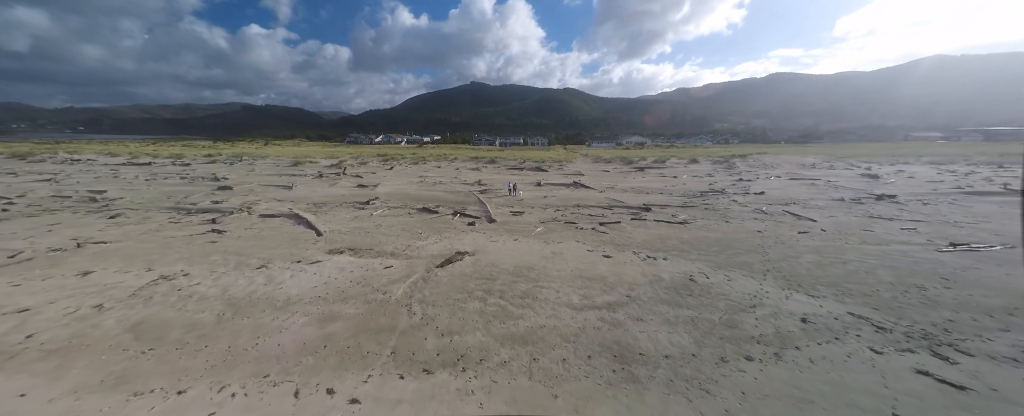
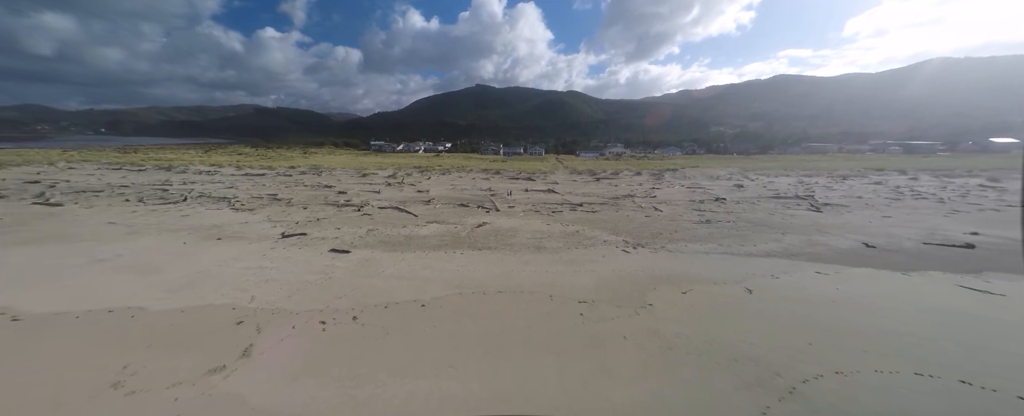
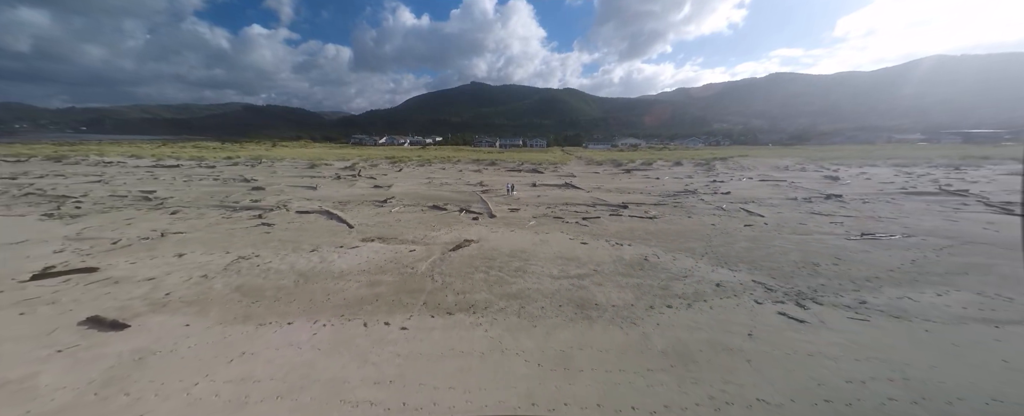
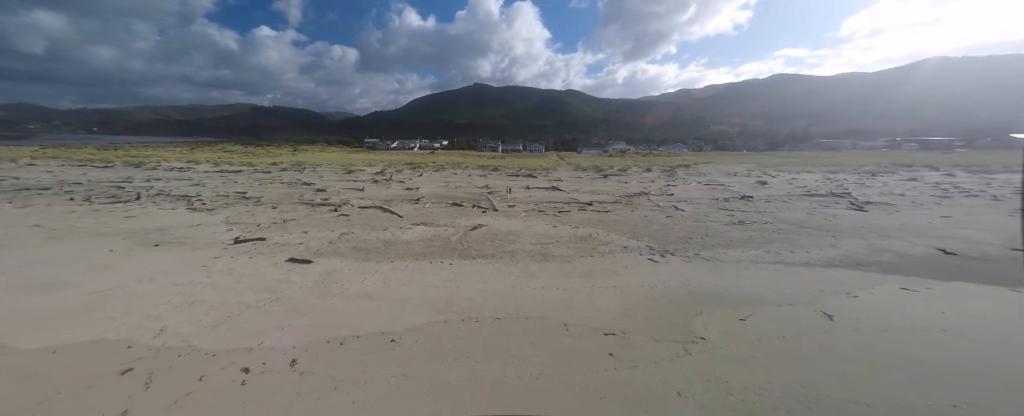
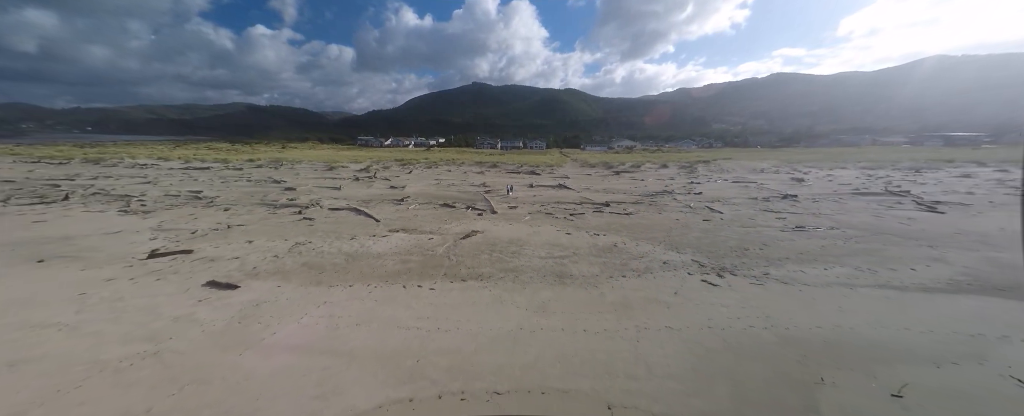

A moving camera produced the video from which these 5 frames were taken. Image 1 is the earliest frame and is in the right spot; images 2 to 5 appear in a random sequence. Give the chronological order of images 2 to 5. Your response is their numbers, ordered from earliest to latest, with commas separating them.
3, 5, 4, 2
